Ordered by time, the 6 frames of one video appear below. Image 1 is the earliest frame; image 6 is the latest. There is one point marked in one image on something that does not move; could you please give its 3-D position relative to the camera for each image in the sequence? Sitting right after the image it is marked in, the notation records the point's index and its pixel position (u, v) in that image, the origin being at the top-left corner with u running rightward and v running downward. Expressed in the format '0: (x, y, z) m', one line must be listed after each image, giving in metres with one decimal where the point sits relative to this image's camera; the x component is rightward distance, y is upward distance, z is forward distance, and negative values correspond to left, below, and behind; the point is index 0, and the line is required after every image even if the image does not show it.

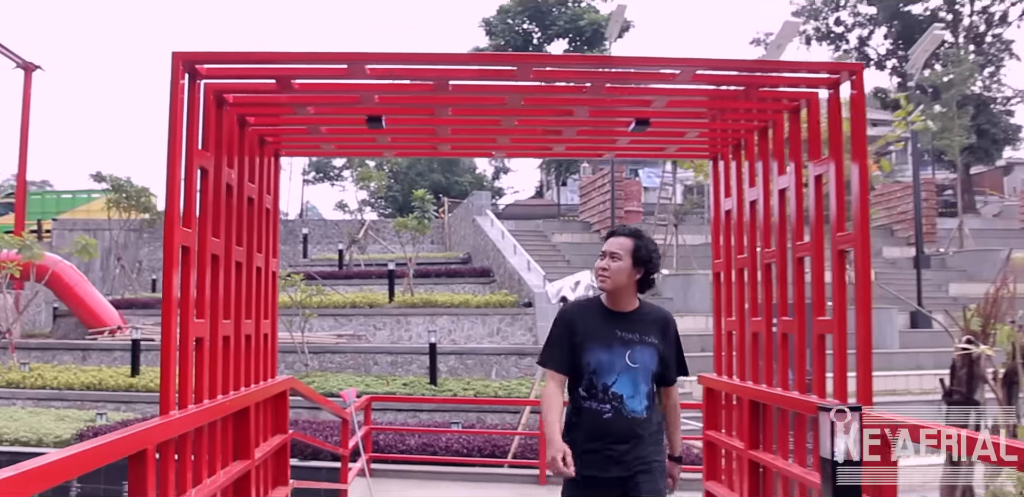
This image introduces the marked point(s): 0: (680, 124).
0: (+0.6, +0.5, +3.6) m
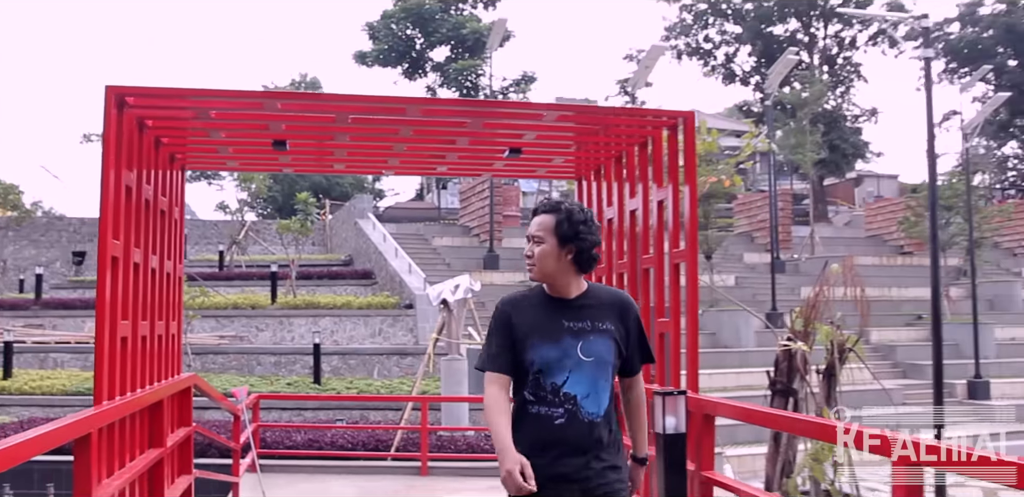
0: (+0.1, +0.4, +4.2) m
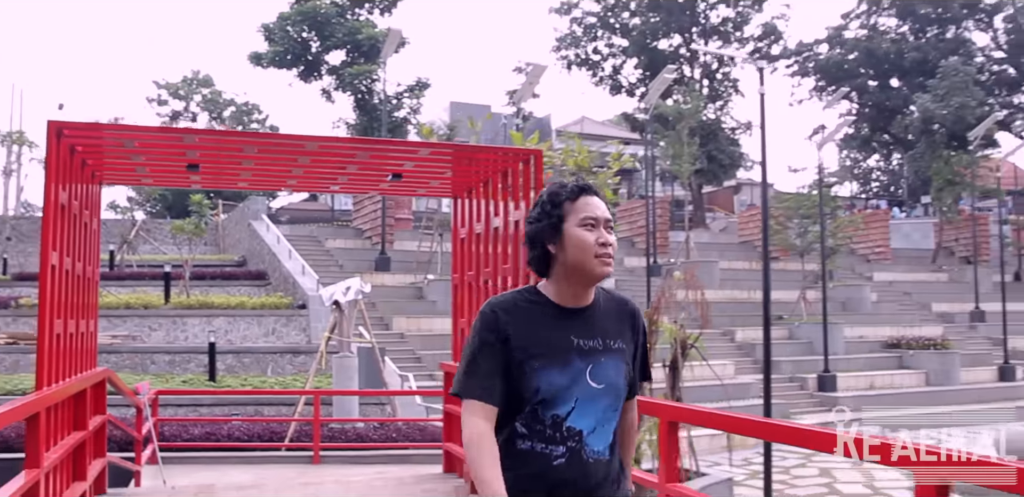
0: (-0.5, +0.4, +4.9) m
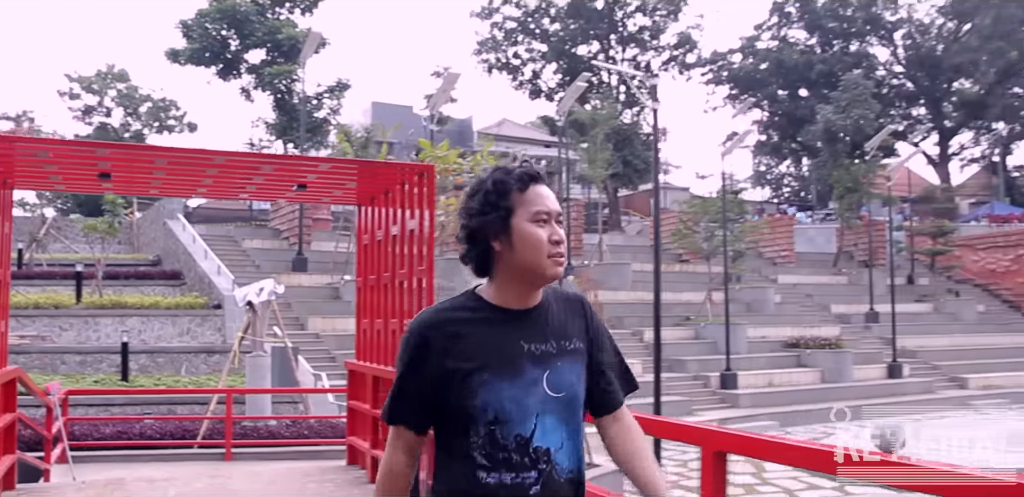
0: (-1.0, +0.3, +5.2) m
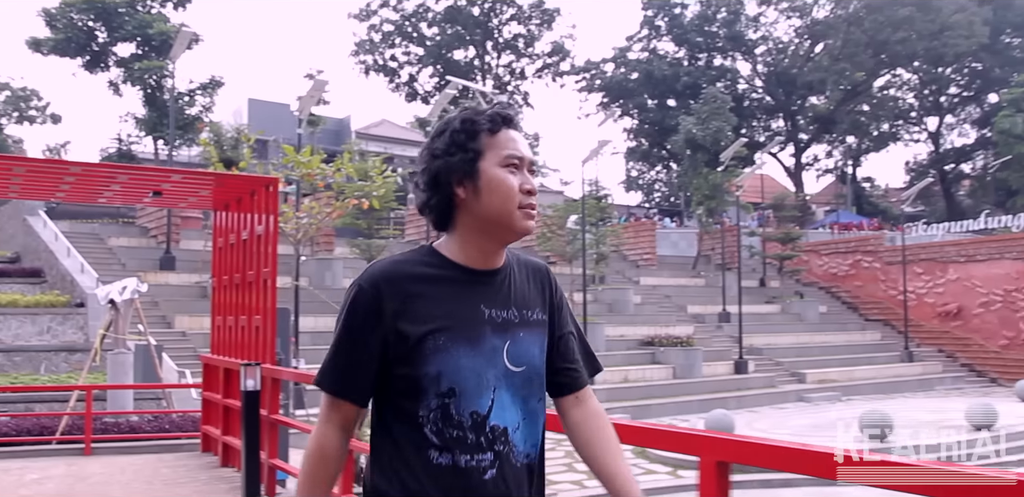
0: (-2.0, +0.3, +5.6) m
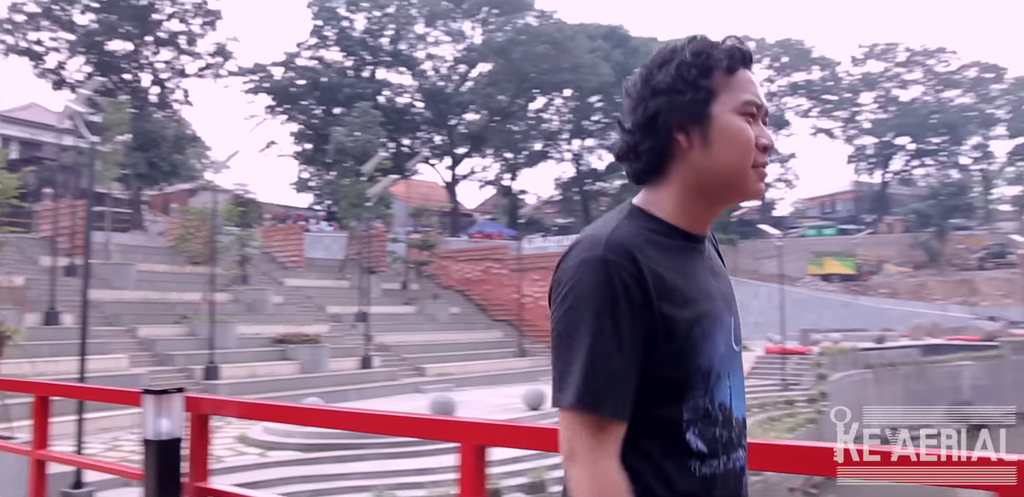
0: (-5.0, +0.3, +5.9) m
